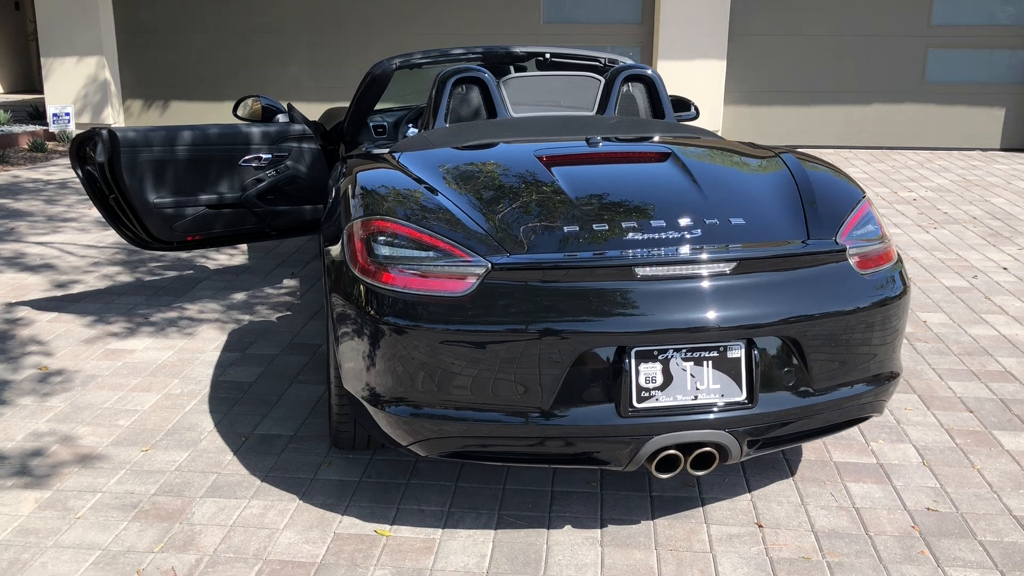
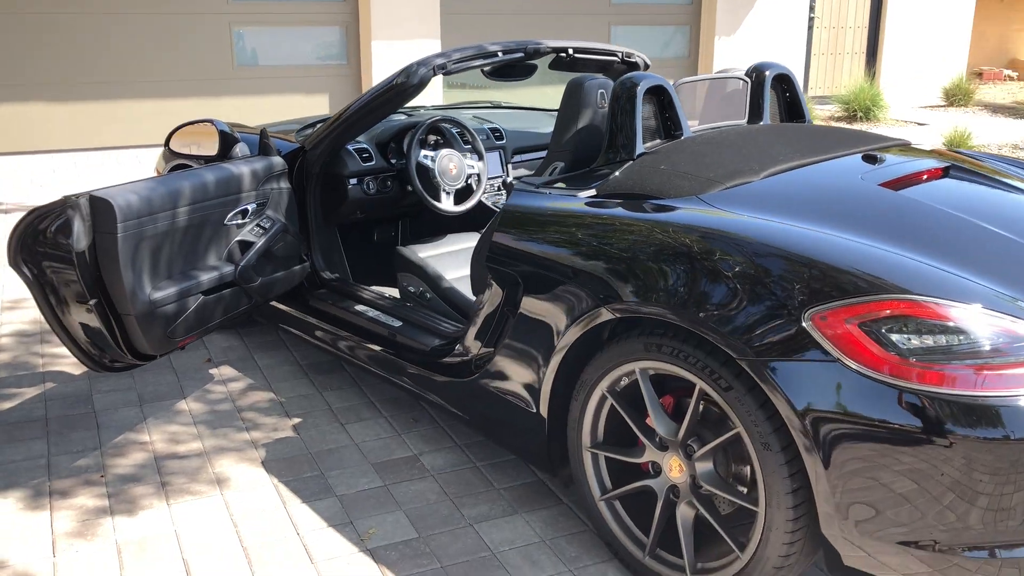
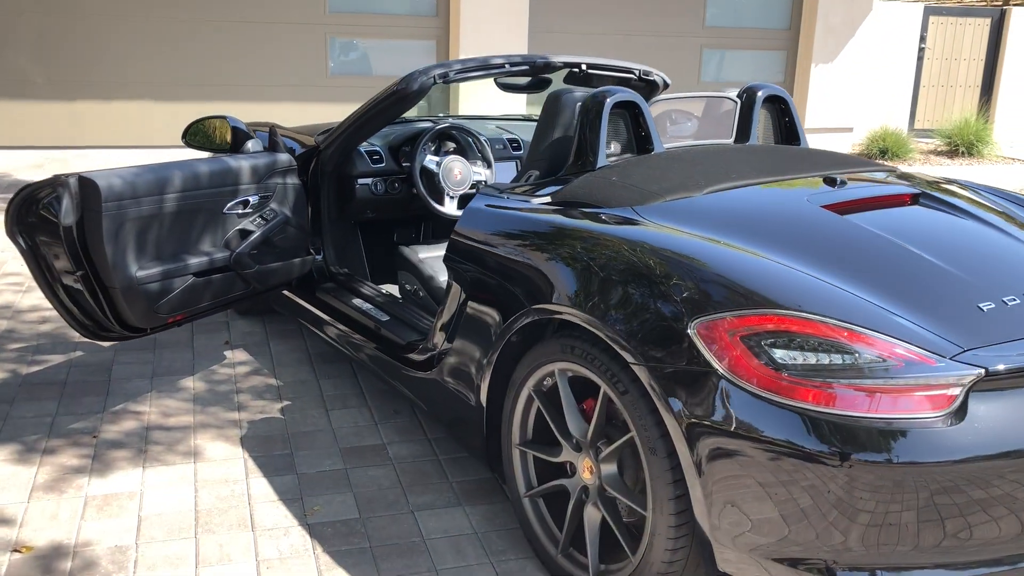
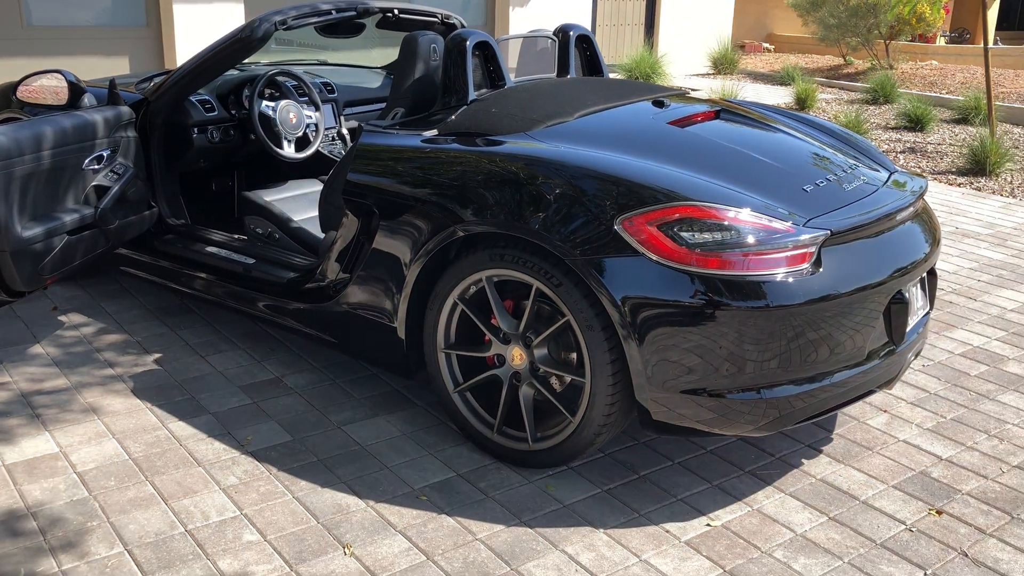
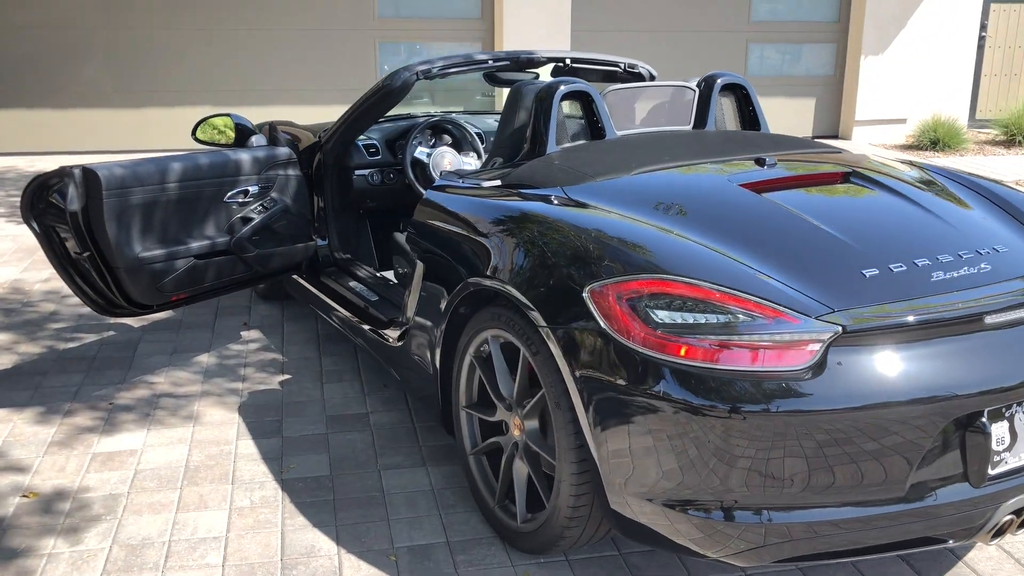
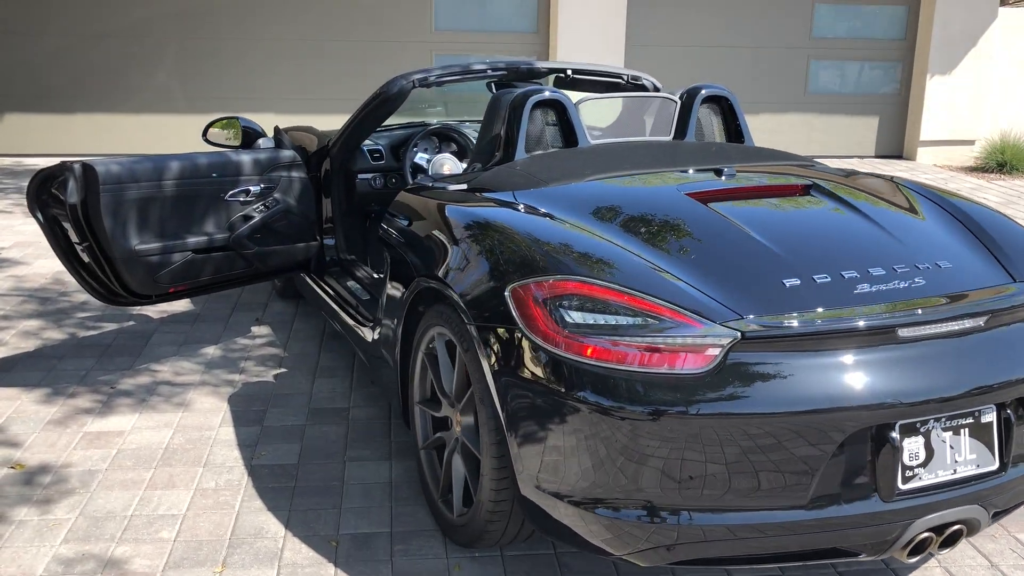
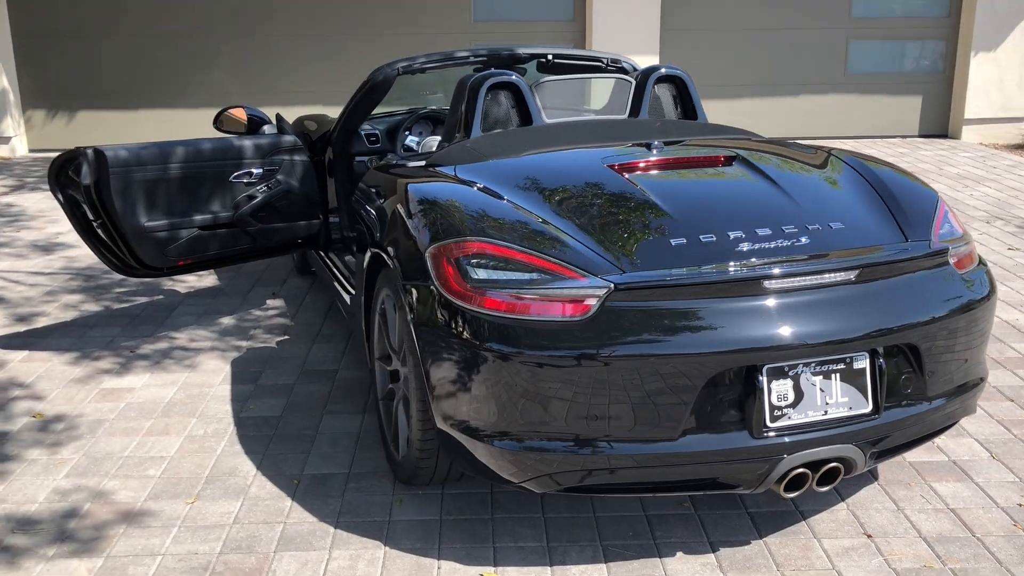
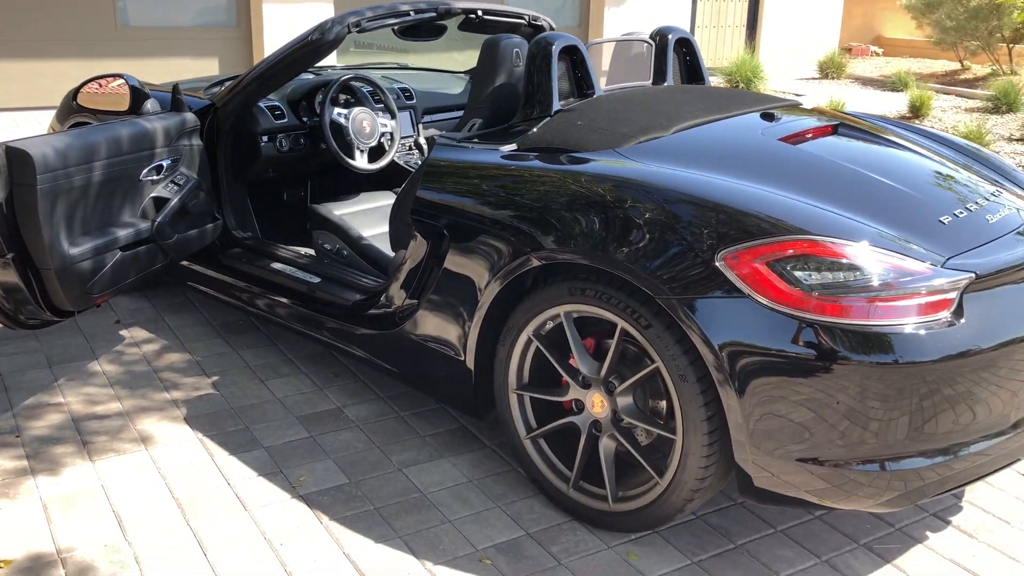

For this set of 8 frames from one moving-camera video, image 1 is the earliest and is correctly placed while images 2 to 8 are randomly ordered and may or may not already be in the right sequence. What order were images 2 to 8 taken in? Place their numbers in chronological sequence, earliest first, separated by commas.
7, 6, 5, 3, 2, 8, 4
